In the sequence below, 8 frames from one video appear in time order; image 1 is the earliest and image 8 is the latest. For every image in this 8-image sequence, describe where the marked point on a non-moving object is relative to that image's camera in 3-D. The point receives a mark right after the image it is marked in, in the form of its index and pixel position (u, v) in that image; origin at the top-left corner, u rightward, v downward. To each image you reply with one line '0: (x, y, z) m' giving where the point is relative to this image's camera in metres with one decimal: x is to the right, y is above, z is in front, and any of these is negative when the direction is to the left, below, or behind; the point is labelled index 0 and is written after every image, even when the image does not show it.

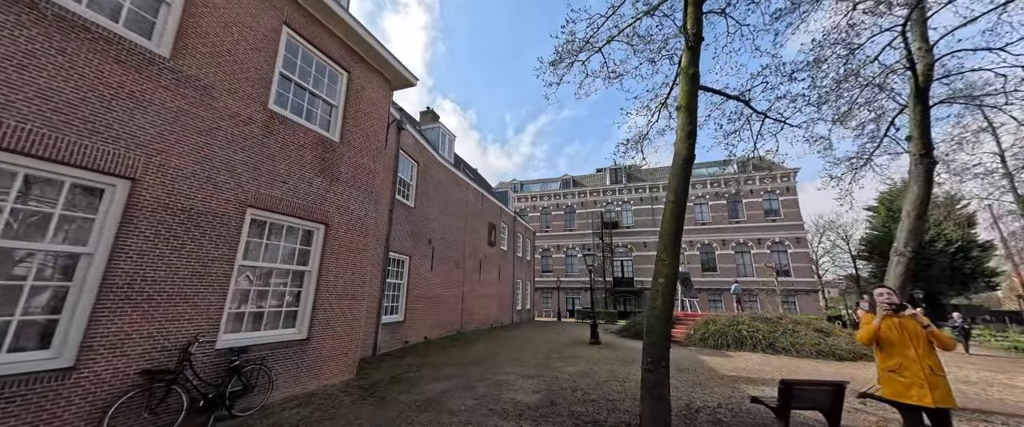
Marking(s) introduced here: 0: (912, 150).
0: (+6.6, +1.0, +5.6) m
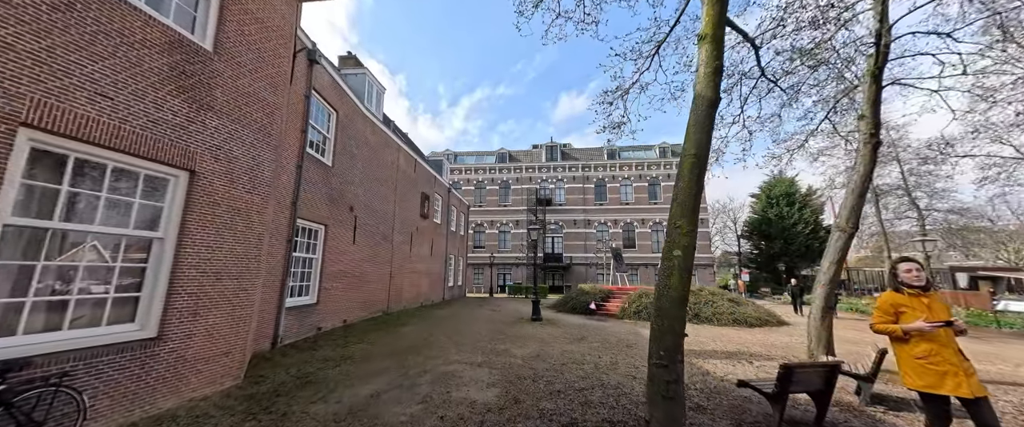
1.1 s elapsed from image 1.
0: (+5.9, +1.4, +5.7) m
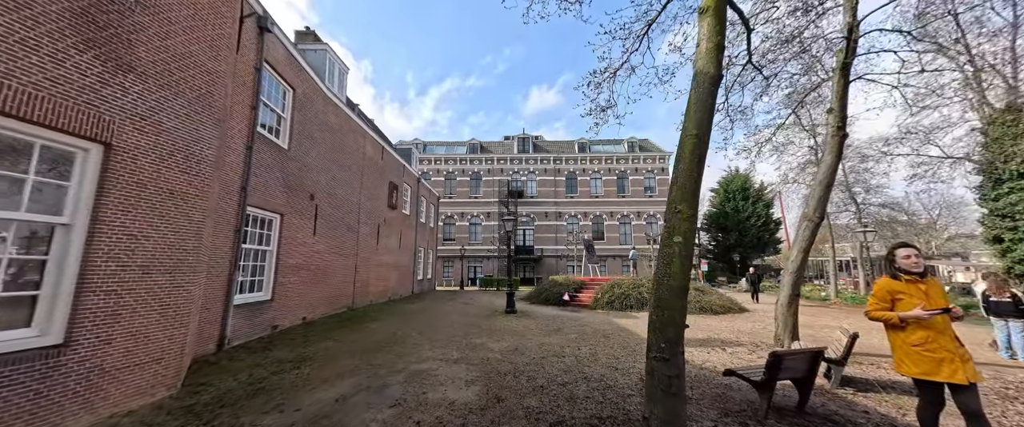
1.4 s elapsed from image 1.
0: (+5.6, +1.6, +5.9) m
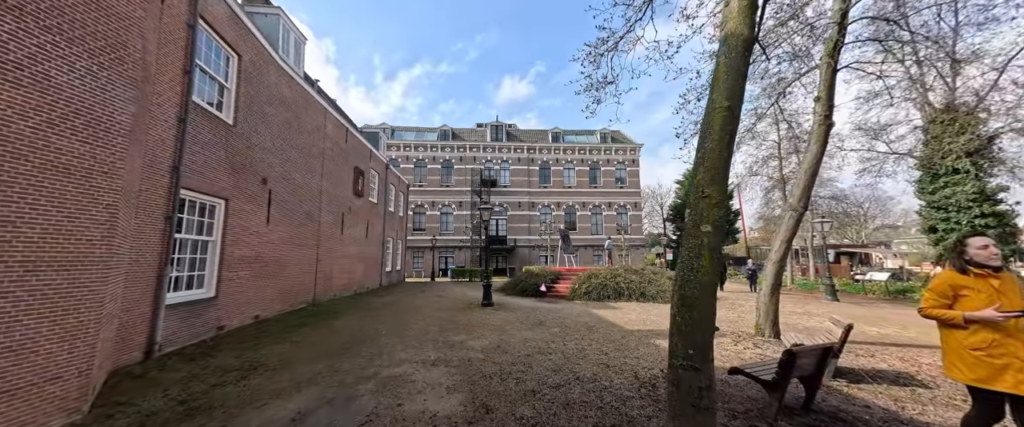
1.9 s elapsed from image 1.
0: (+5.3, +1.8, +5.8) m
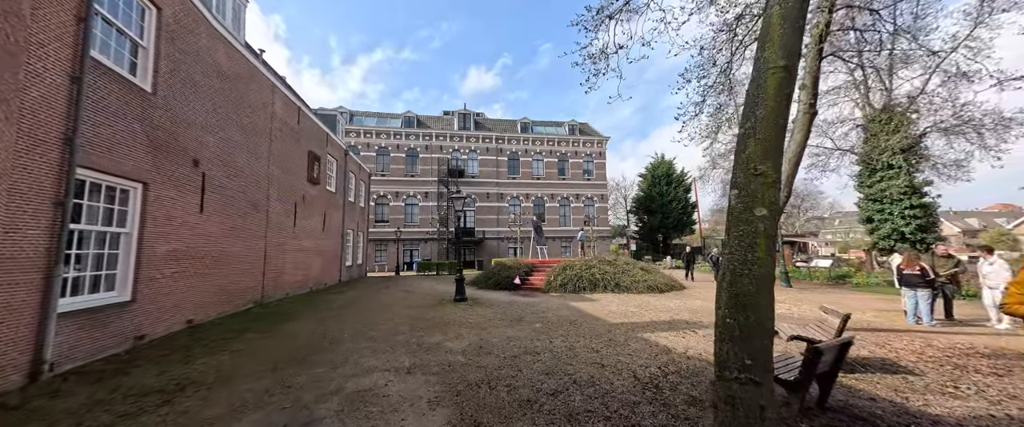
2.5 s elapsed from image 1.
0: (+5.0, +2.0, +5.8) m
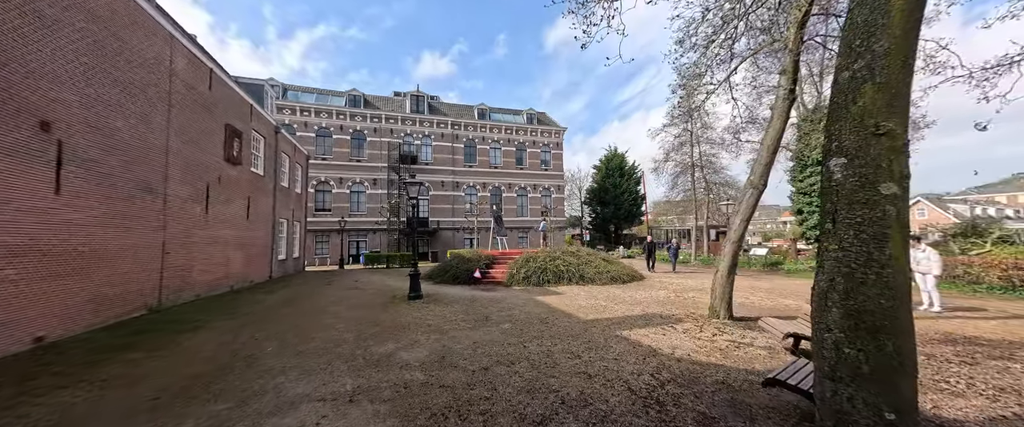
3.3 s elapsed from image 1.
0: (+4.5, +2.1, +5.6) m
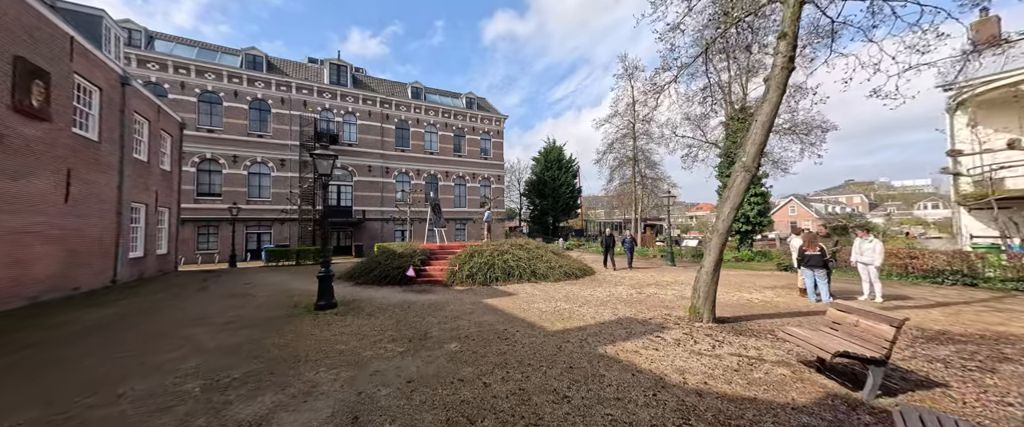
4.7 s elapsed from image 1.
0: (+3.8, +2.3, +4.9) m
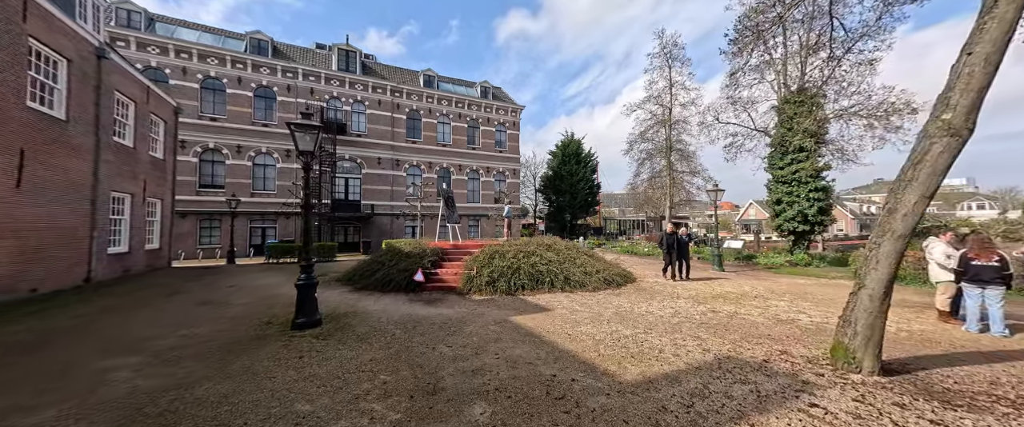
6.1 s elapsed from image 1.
0: (+4.4, +2.4, +3.0) m
